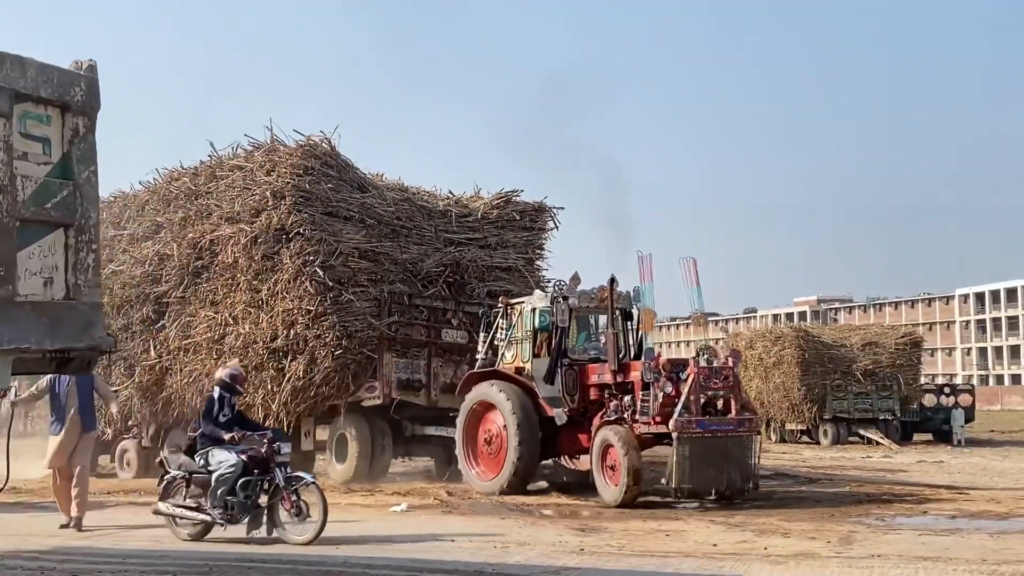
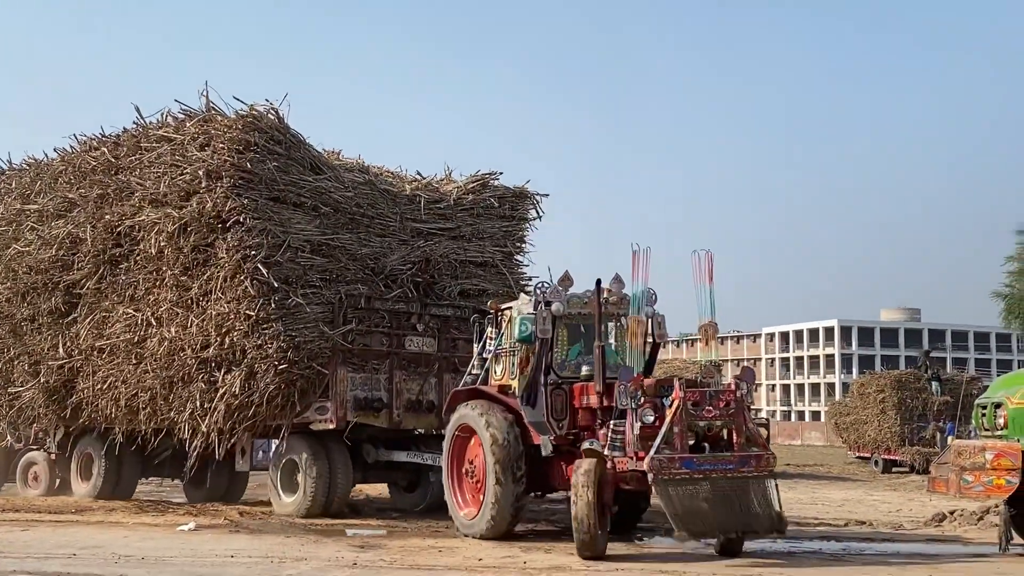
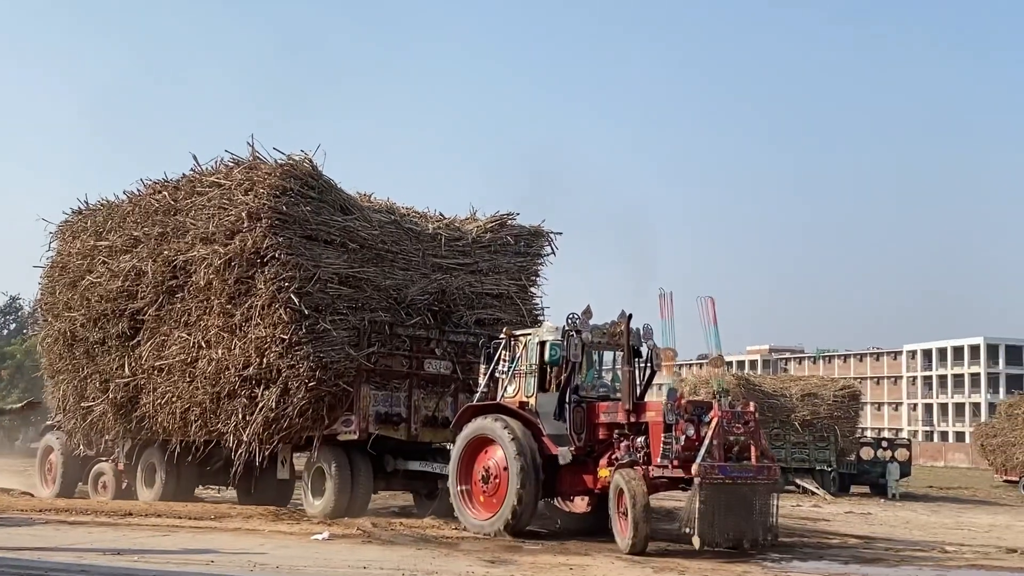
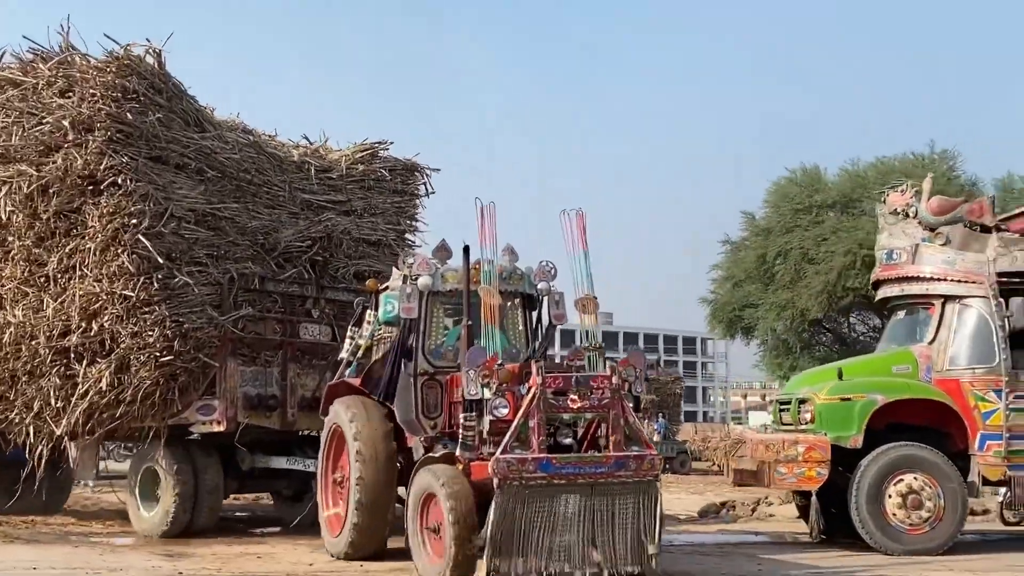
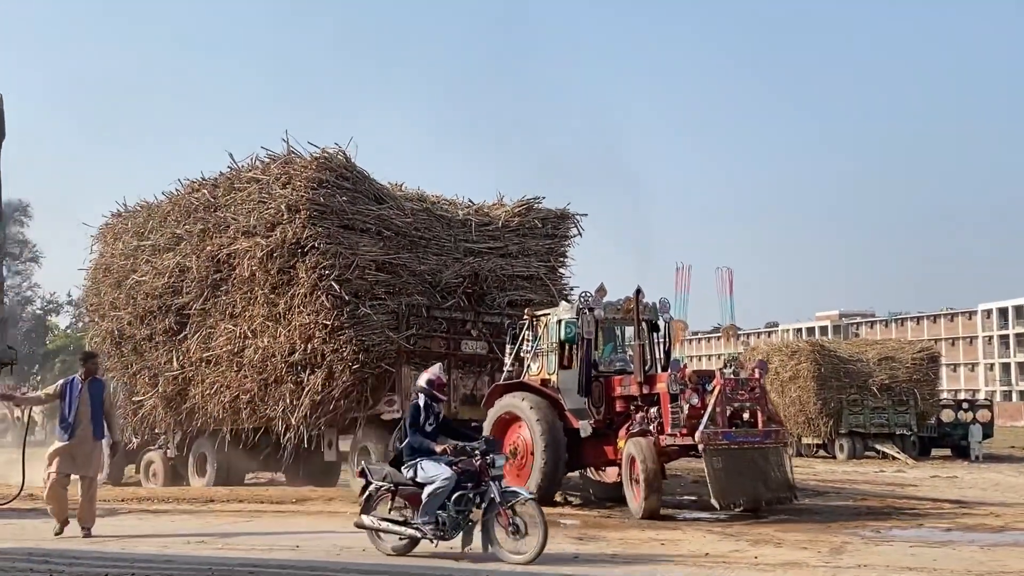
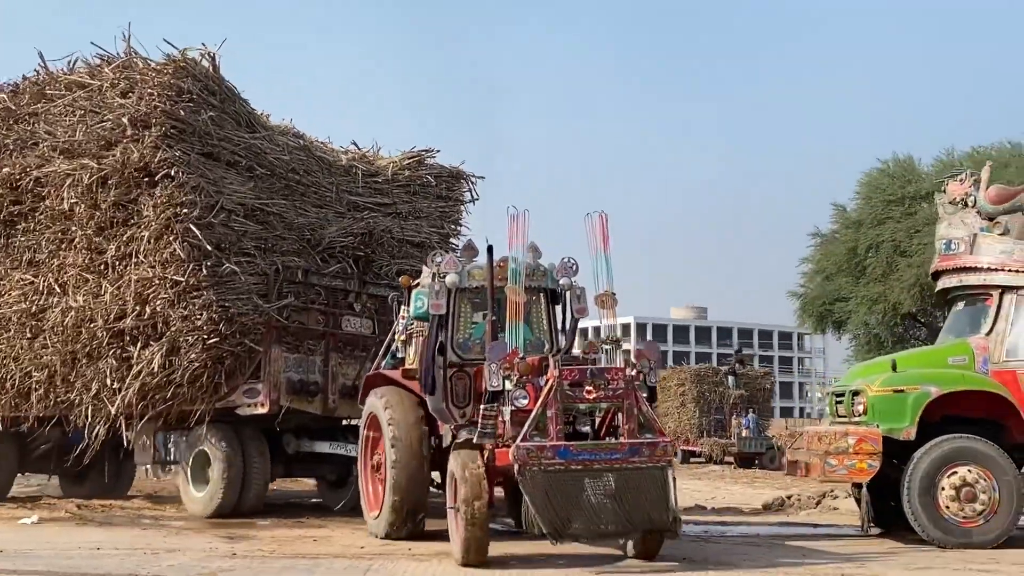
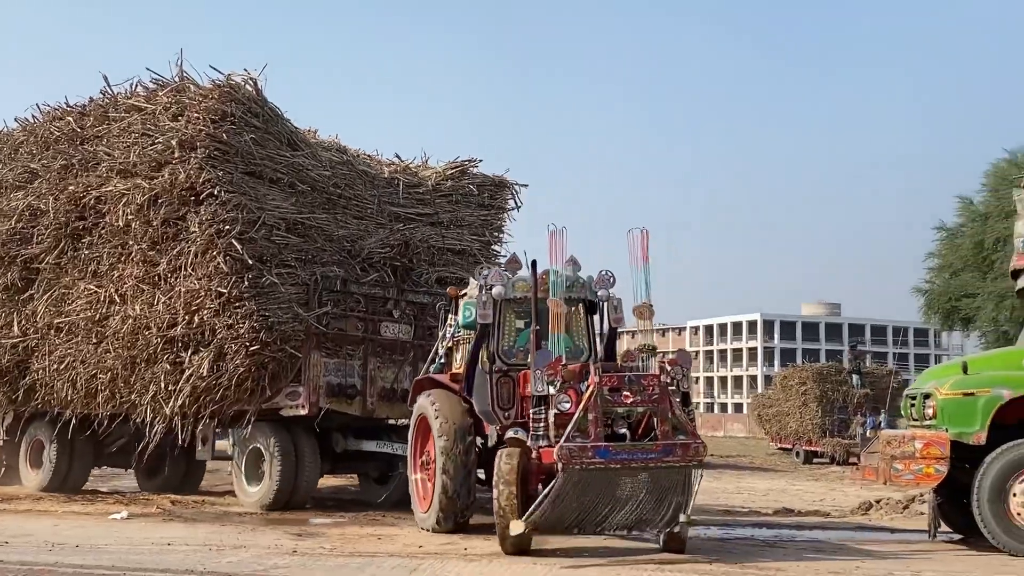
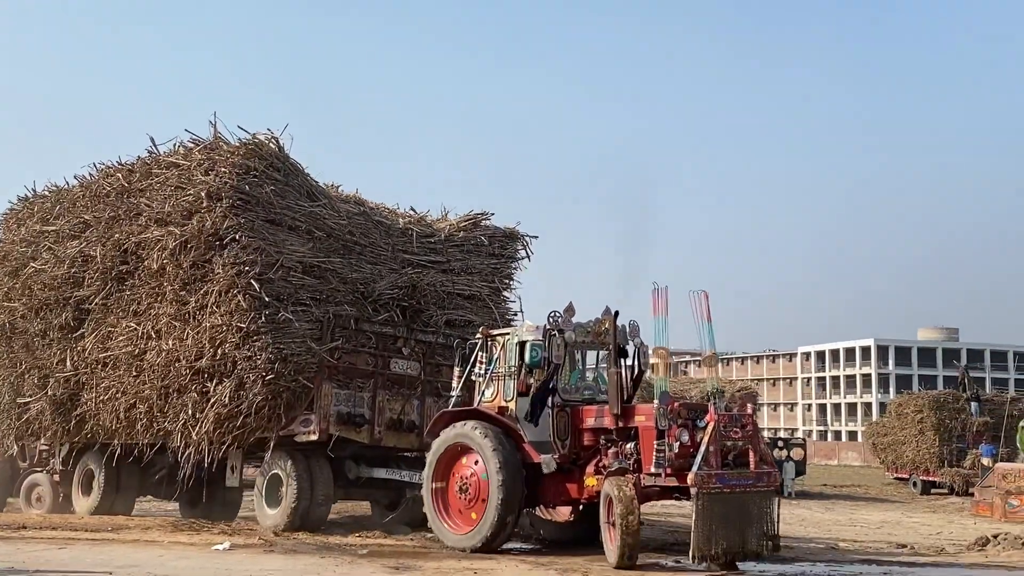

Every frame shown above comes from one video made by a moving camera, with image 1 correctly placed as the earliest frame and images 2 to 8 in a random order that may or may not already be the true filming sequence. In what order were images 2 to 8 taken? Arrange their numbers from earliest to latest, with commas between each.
5, 3, 8, 2, 7, 6, 4
